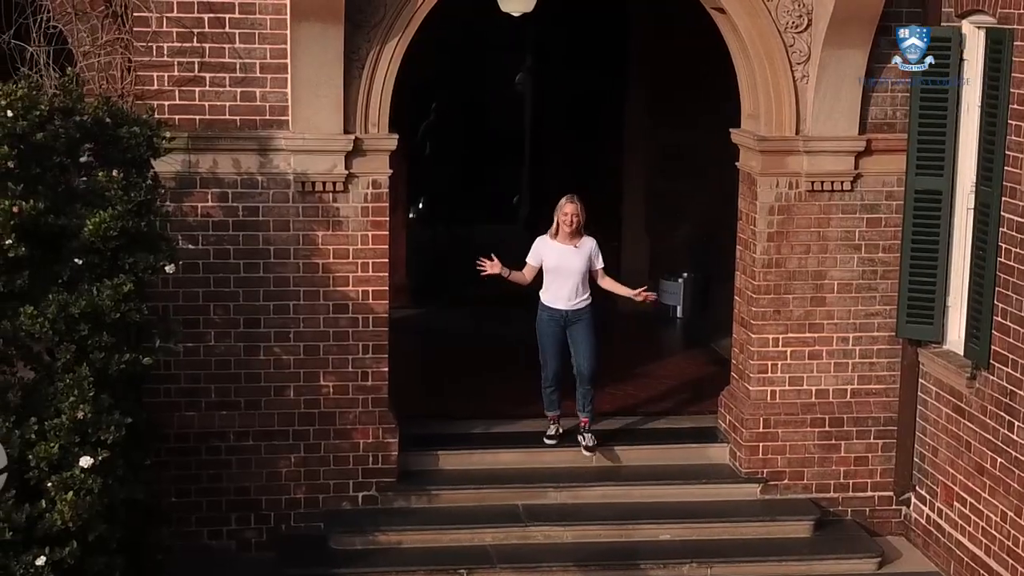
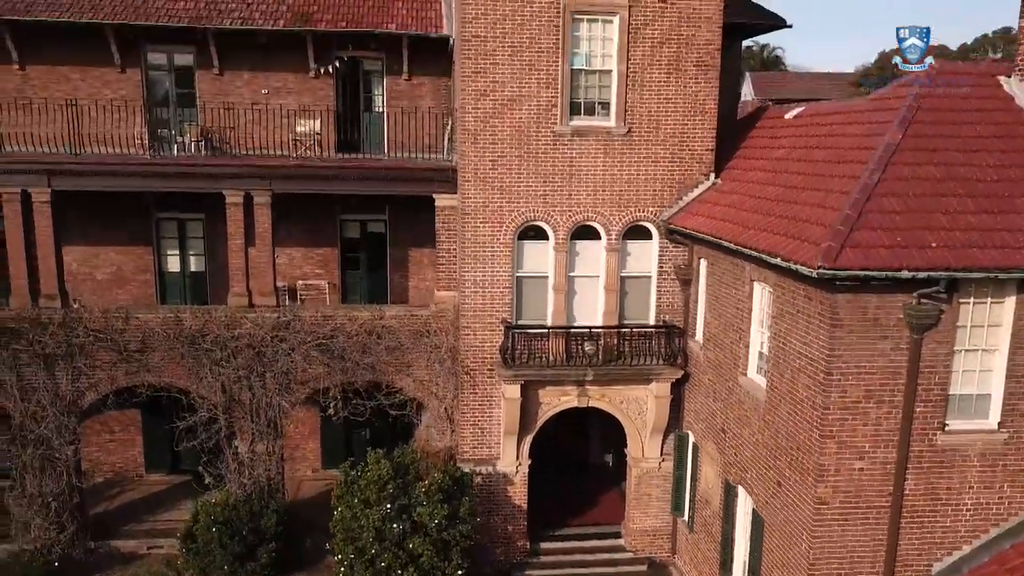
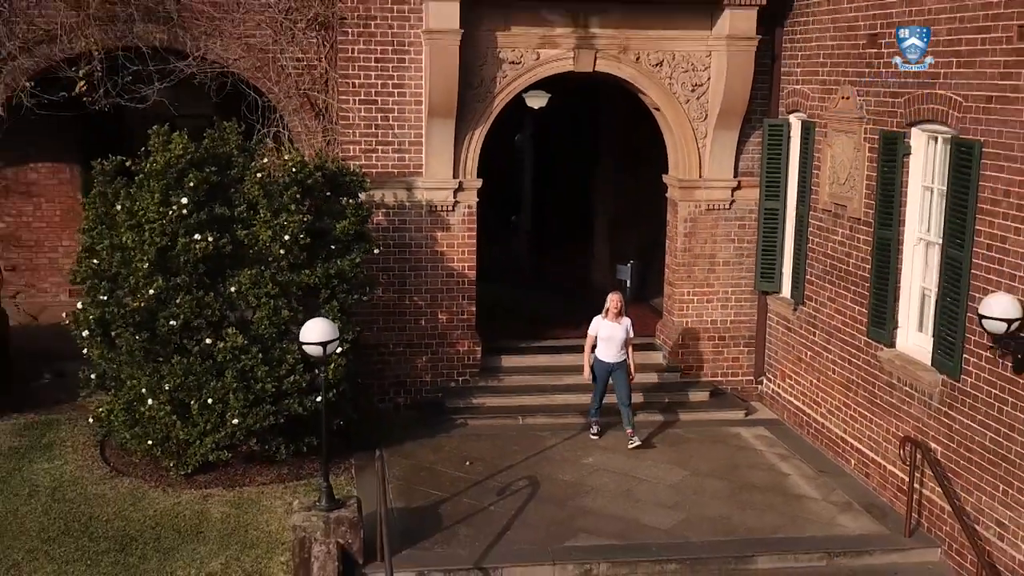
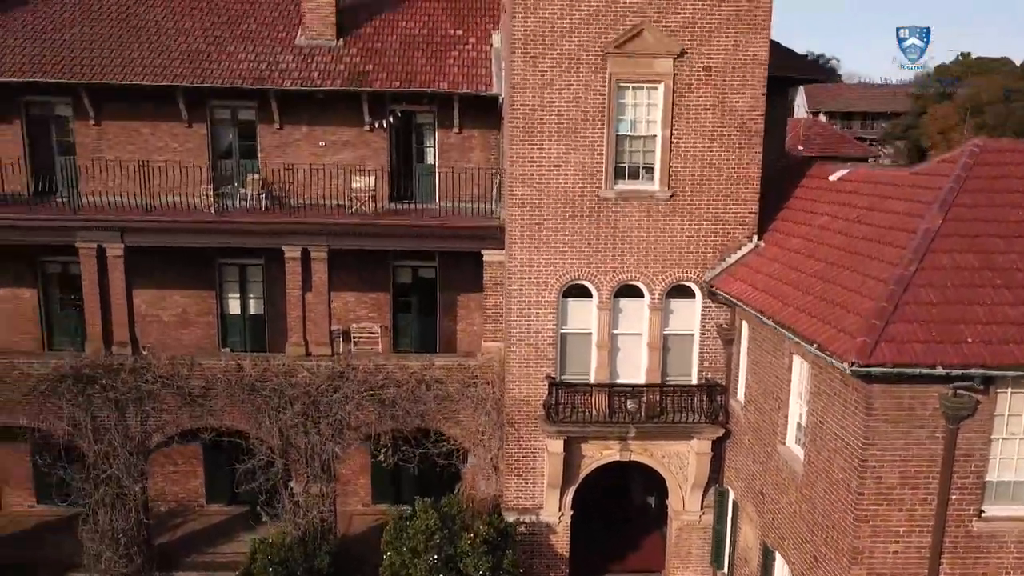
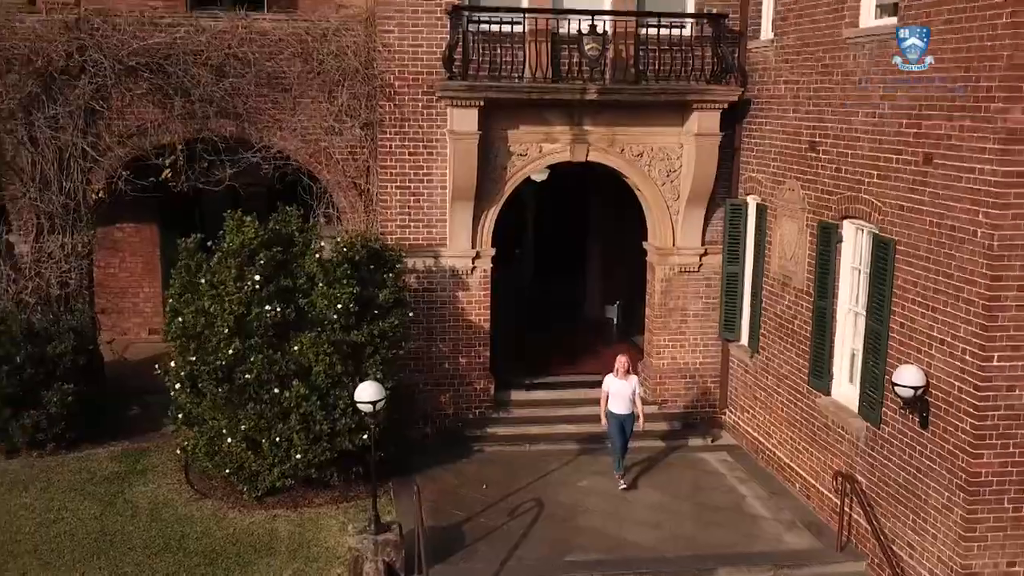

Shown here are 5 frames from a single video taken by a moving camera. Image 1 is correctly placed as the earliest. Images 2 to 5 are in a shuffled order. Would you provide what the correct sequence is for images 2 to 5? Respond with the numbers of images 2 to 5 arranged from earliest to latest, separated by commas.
3, 5, 2, 4
